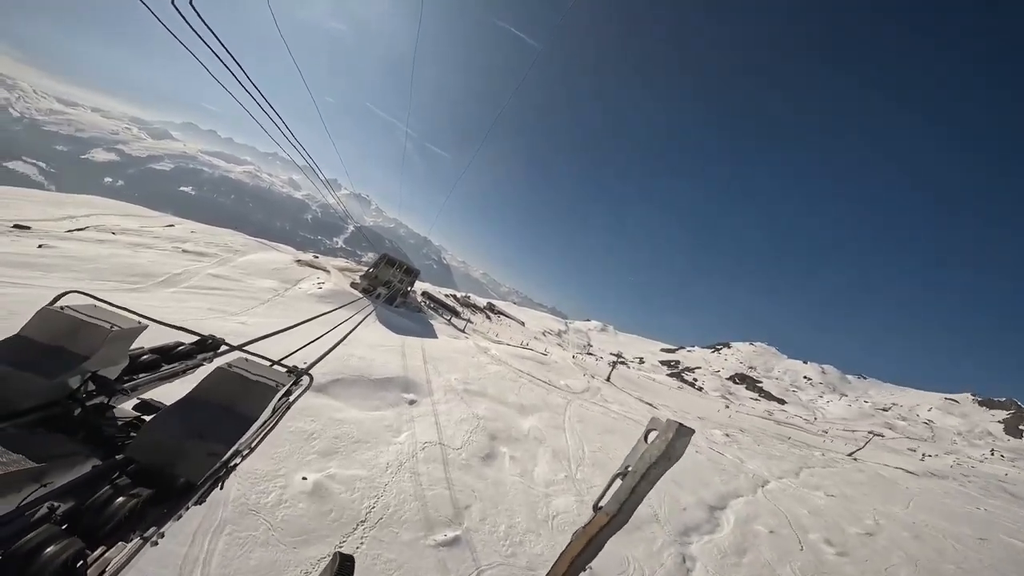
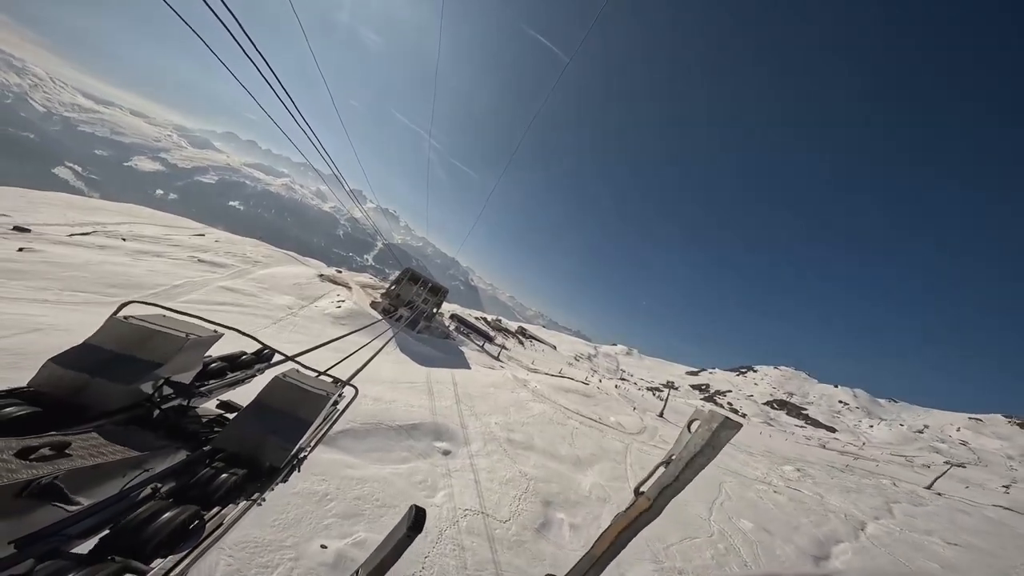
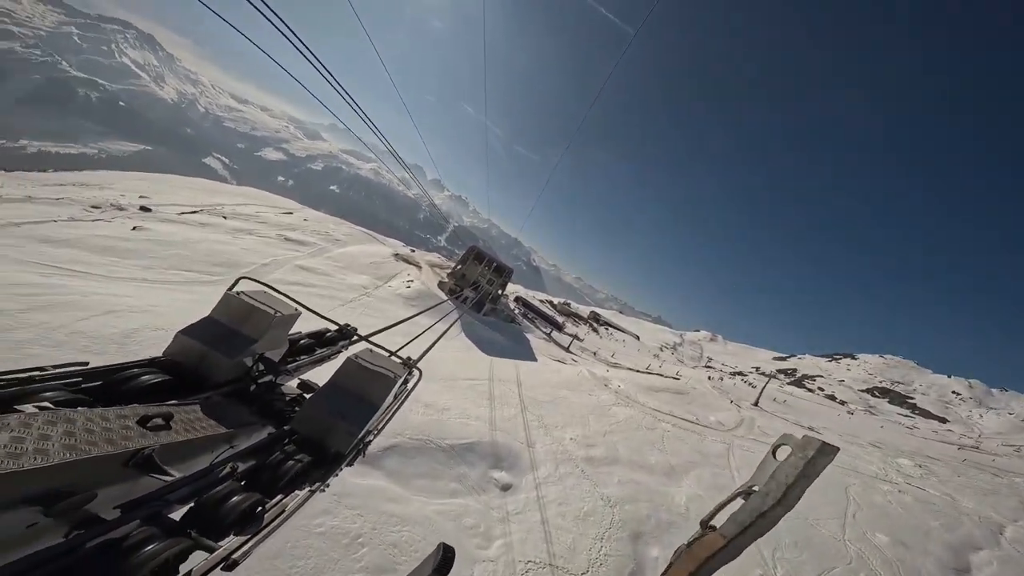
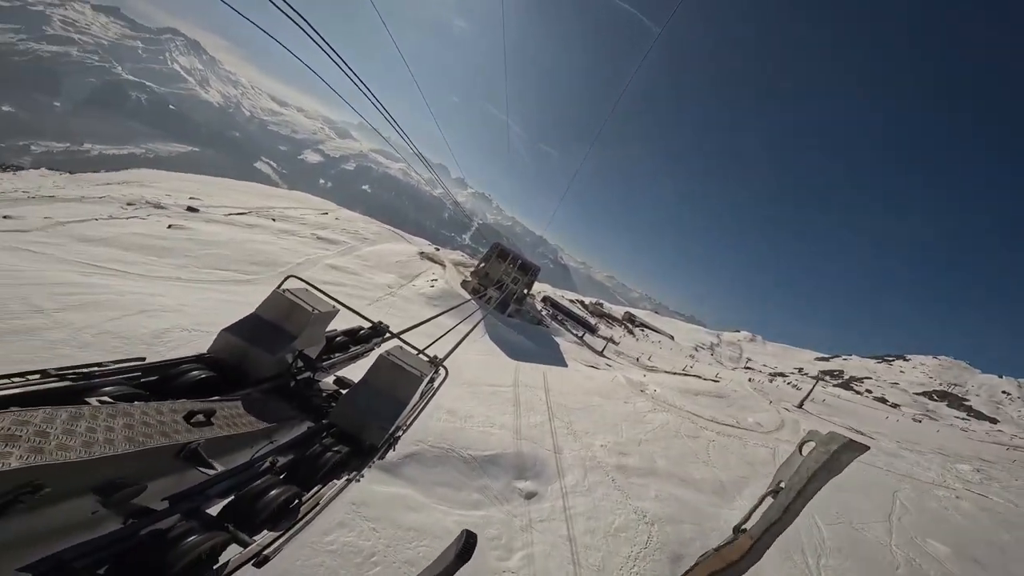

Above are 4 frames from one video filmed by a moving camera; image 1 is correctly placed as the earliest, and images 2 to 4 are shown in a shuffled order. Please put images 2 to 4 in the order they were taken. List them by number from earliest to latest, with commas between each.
2, 3, 4
